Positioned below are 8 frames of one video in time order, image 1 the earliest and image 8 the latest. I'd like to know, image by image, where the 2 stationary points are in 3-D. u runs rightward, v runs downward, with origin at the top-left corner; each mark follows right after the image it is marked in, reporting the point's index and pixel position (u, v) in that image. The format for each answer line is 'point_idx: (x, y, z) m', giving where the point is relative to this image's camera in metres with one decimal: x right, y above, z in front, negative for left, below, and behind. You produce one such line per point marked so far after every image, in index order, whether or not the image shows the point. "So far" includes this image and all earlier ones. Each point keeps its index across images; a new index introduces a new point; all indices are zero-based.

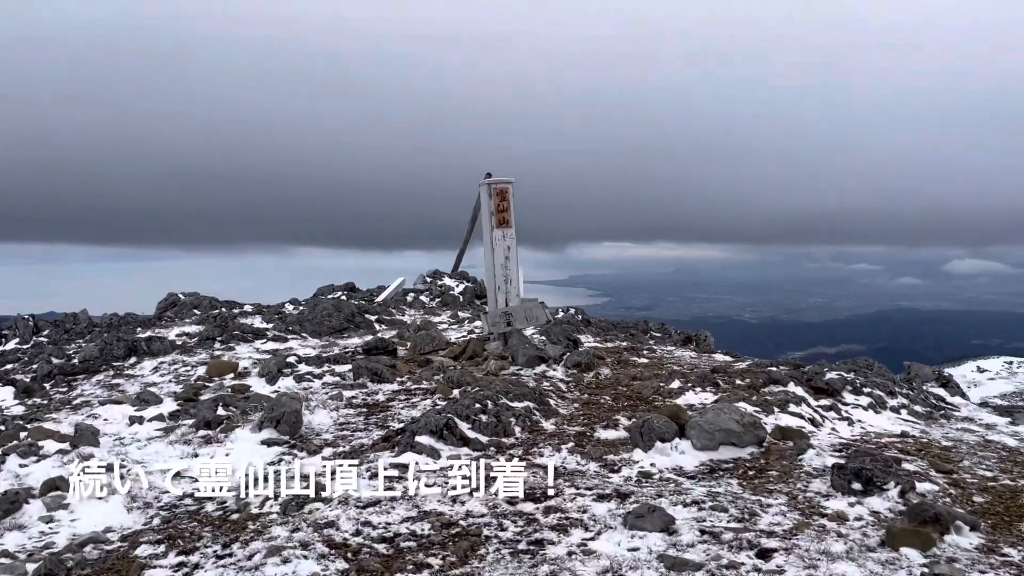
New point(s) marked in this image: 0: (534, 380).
0: (+0.3, -1.3, +11.2) m
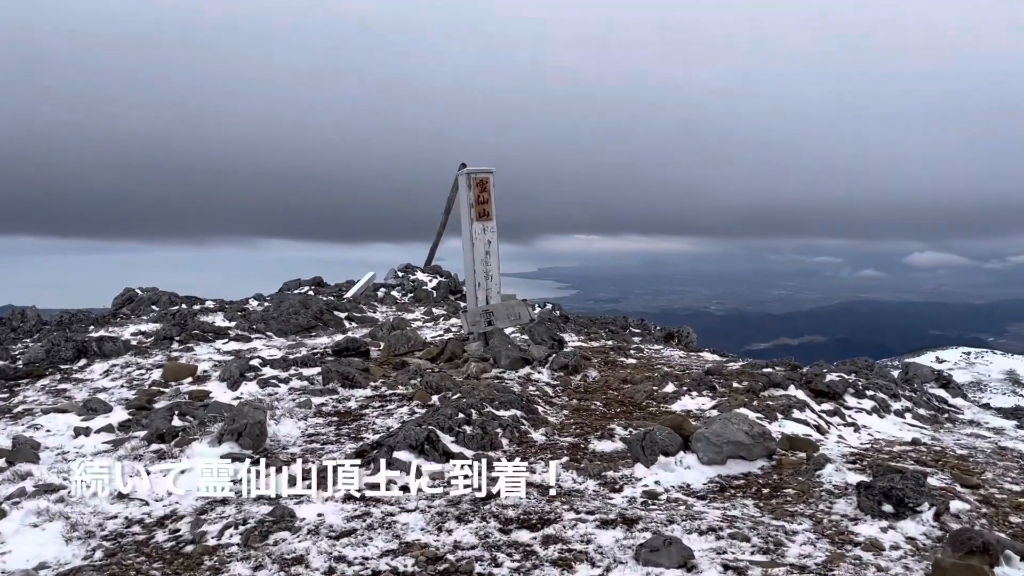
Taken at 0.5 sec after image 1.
0: (+0.1, -1.2, +10.4) m
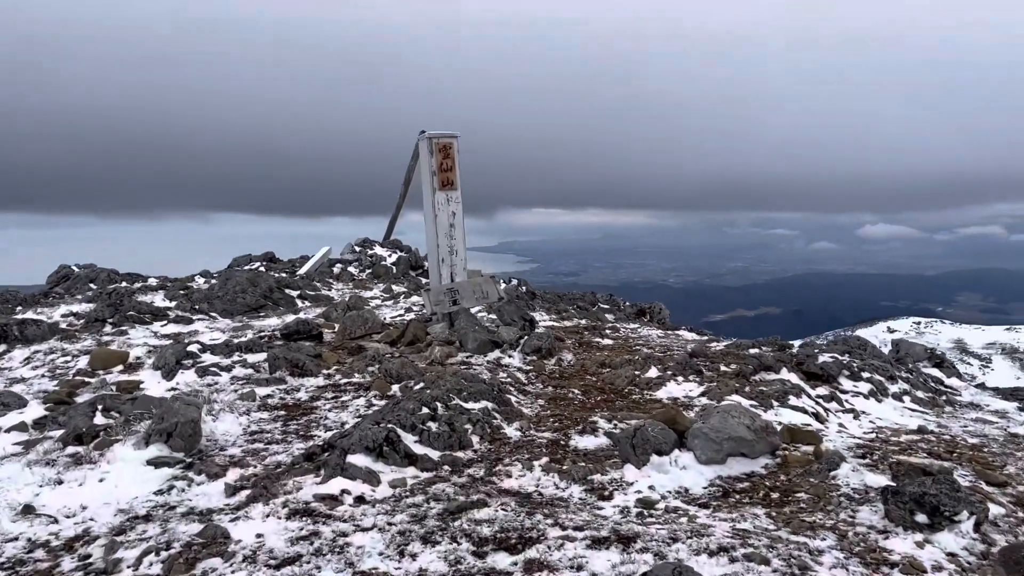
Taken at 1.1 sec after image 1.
0: (-0.3, -1.0, +9.4) m
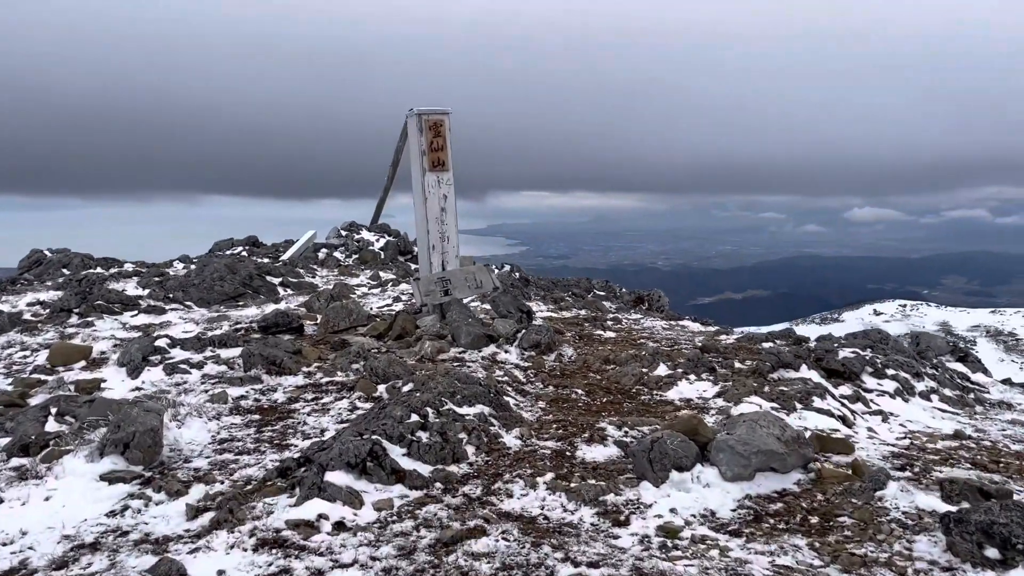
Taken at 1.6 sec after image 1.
0: (-0.3, -0.9, +8.6) m
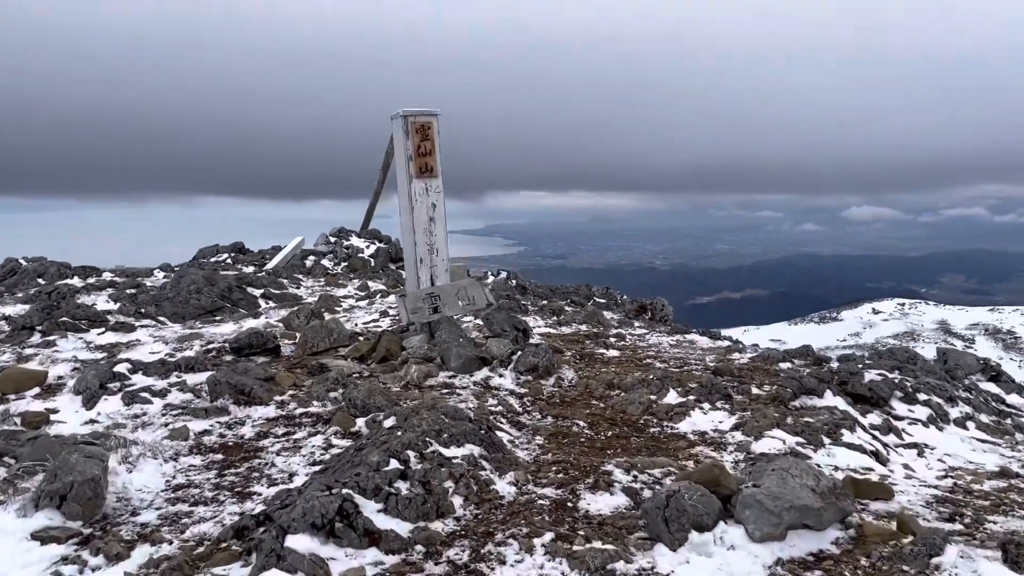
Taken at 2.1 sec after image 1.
0: (-0.4, -1.1, +7.8) m
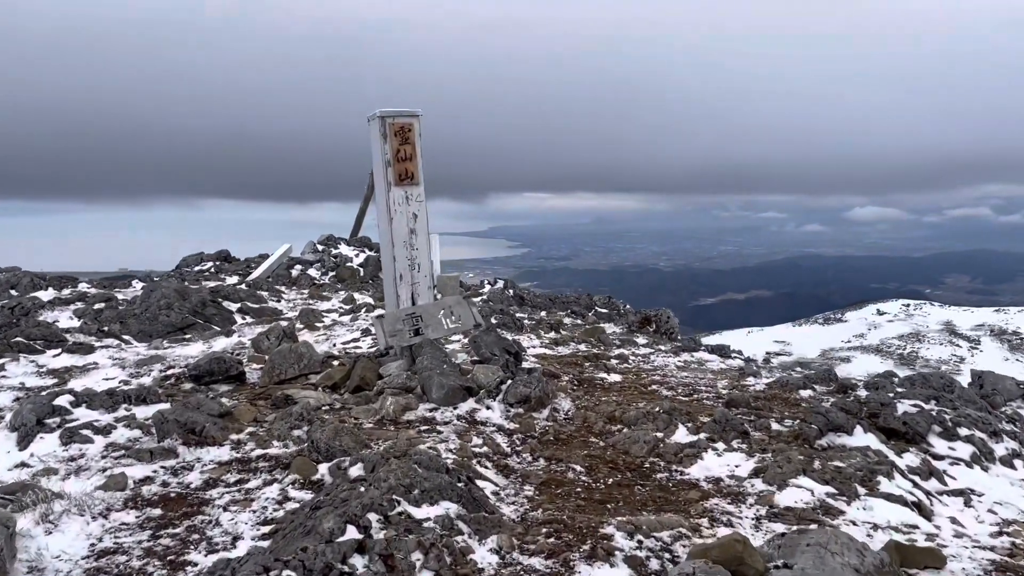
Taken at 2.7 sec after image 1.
0: (-0.5, -1.2, +6.9) m
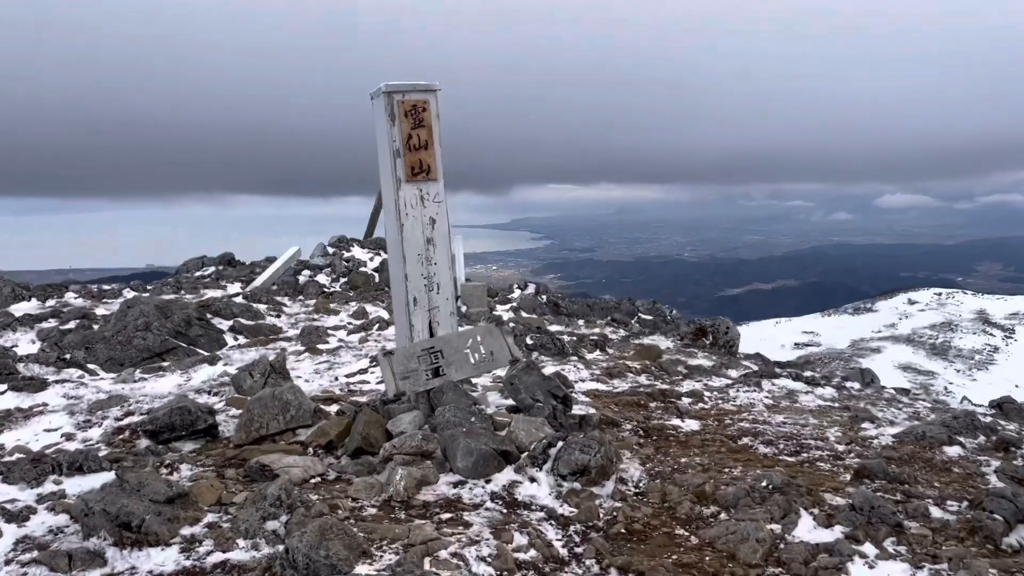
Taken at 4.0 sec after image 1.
0: (-0.1, -1.5, +4.9) m
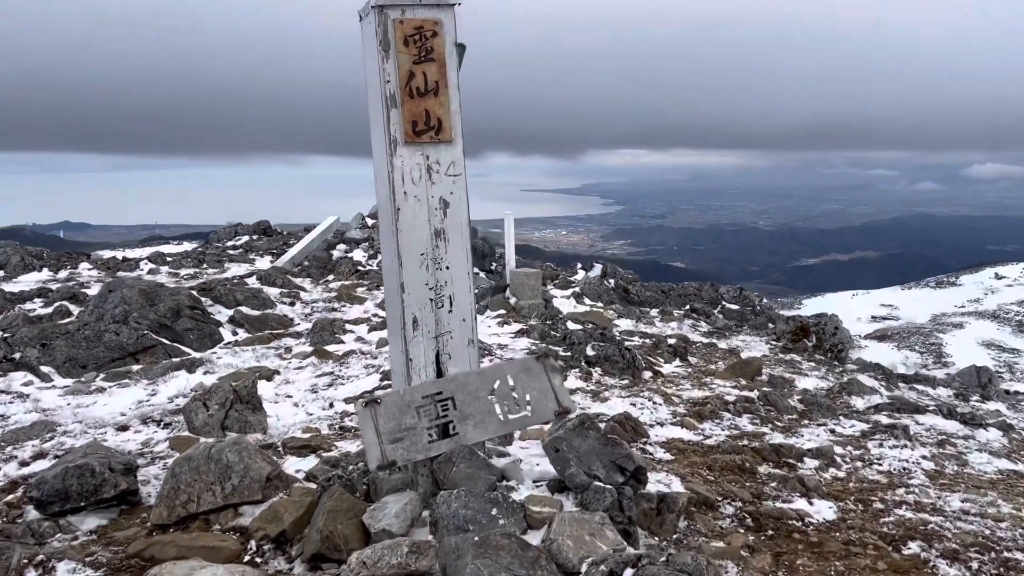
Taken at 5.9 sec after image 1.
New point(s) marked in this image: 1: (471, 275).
0: (0.0, -1.6, +2.7) m
1: (-0.2, +0.1, +4.6) m
